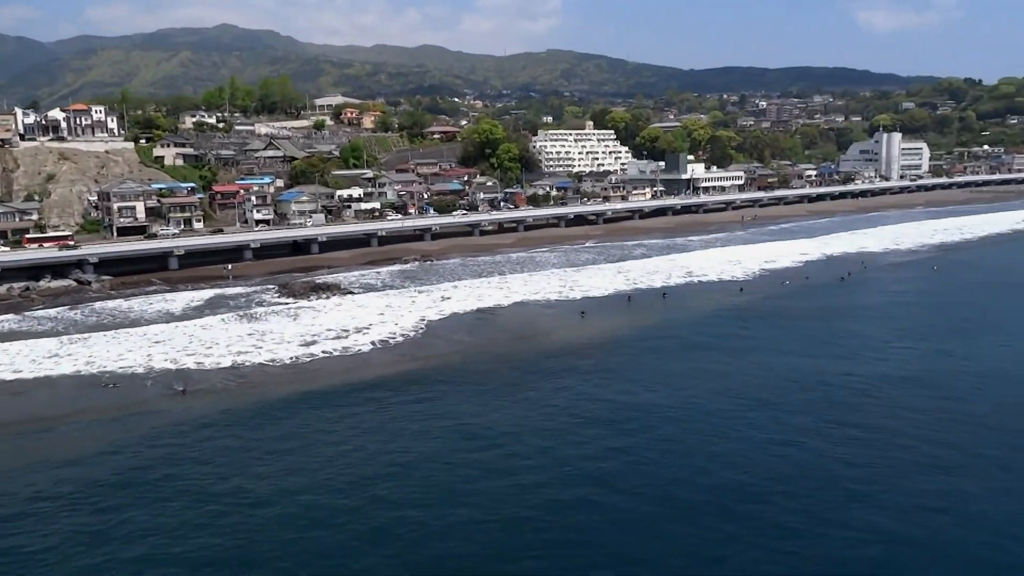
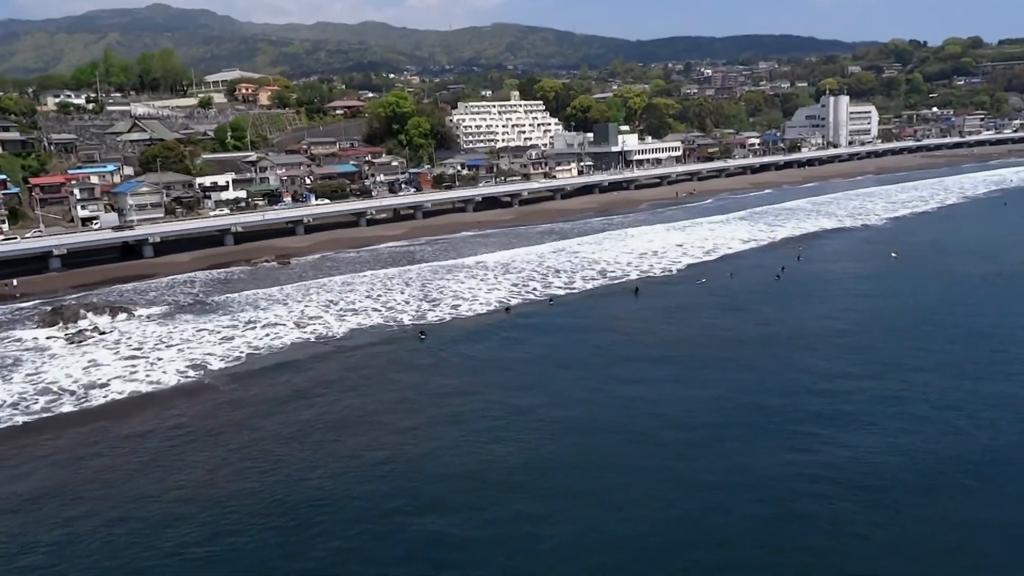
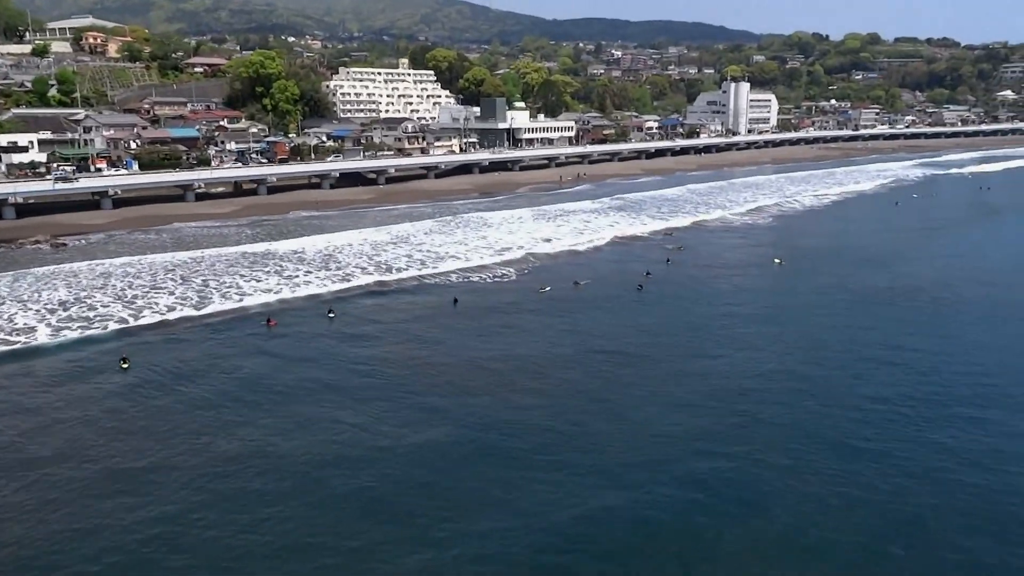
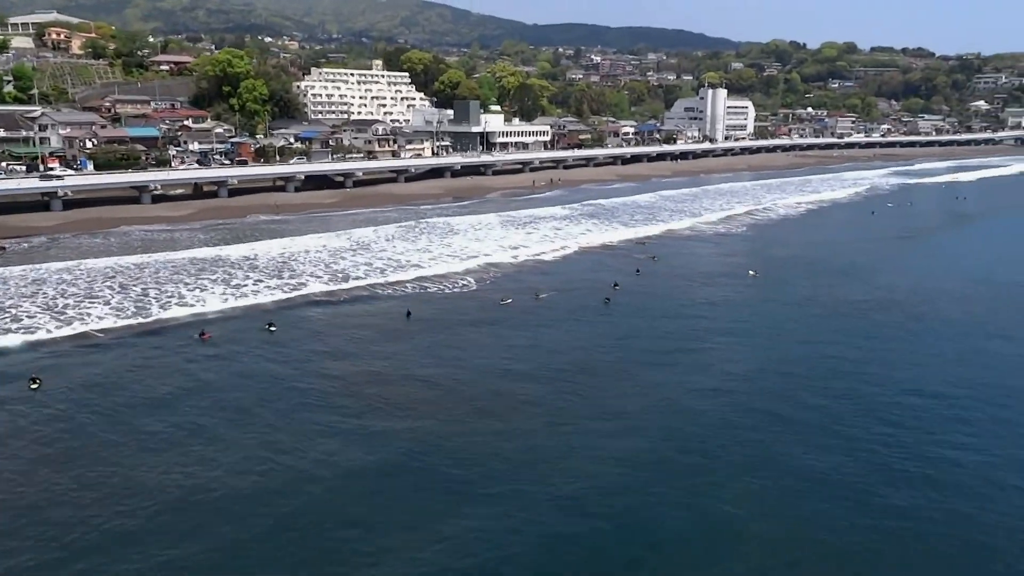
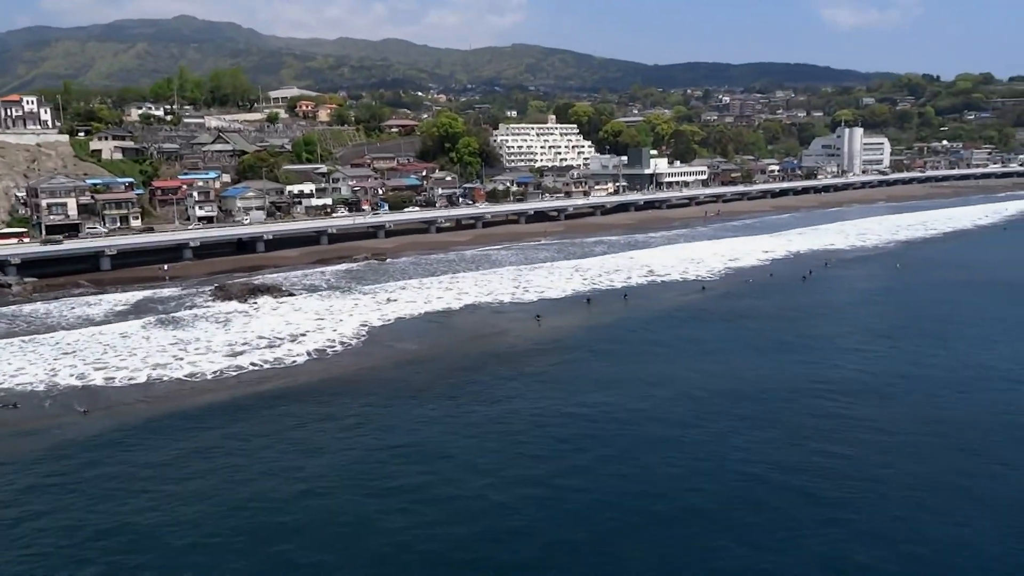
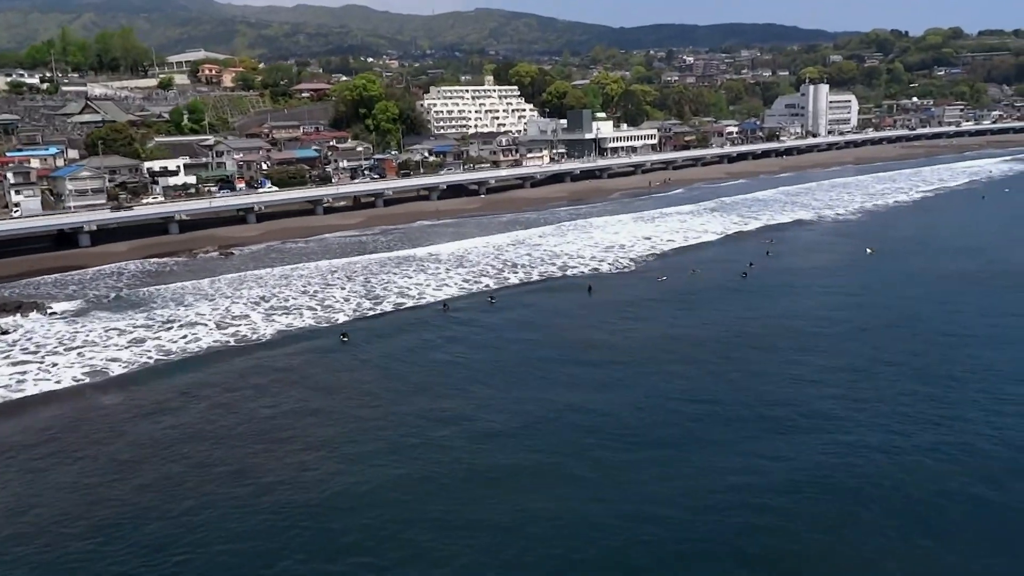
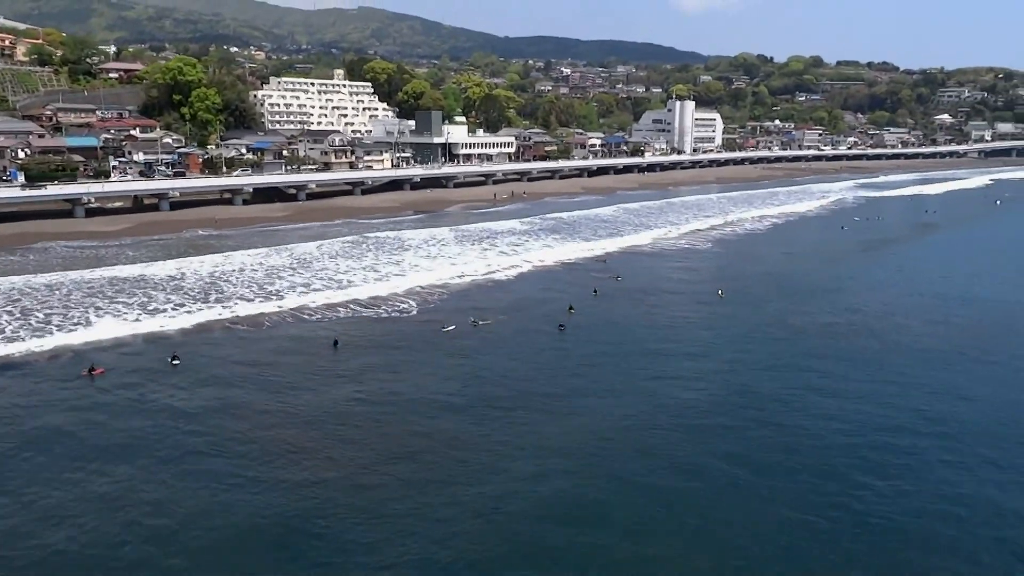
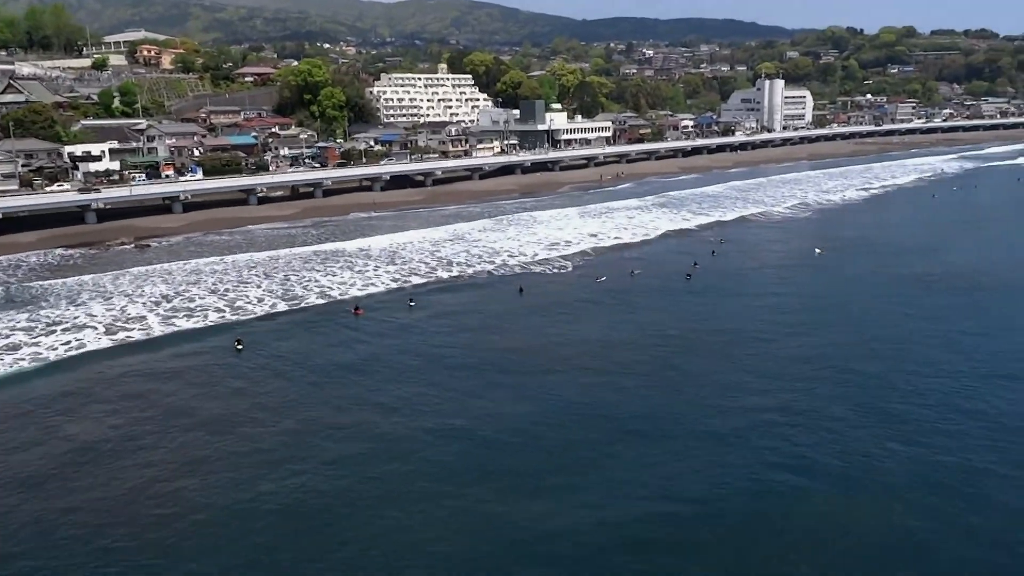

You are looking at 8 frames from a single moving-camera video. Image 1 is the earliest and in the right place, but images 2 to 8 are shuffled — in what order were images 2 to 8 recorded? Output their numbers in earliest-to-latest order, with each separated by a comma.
5, 2, 6, 8, 3, 4, 7
